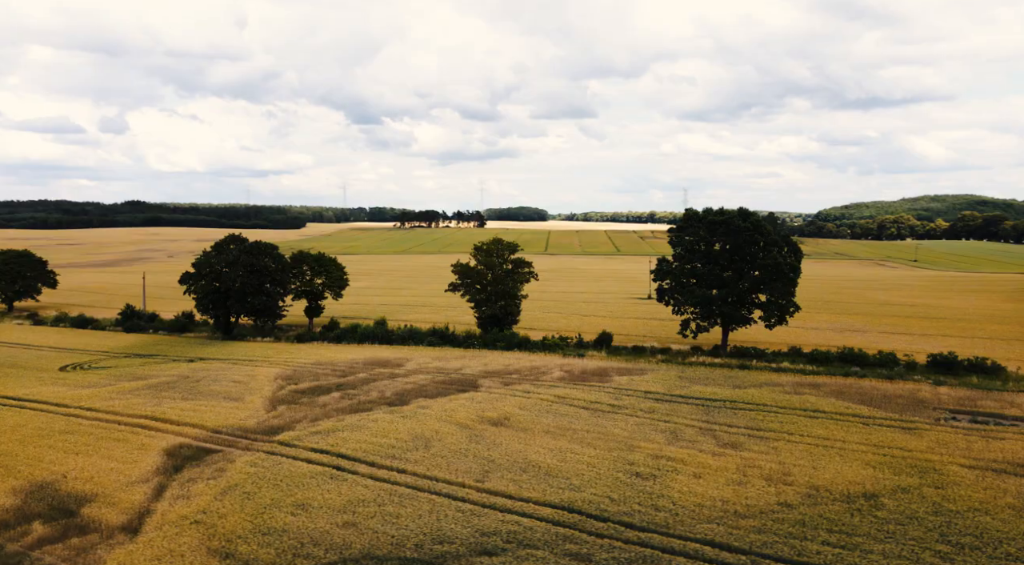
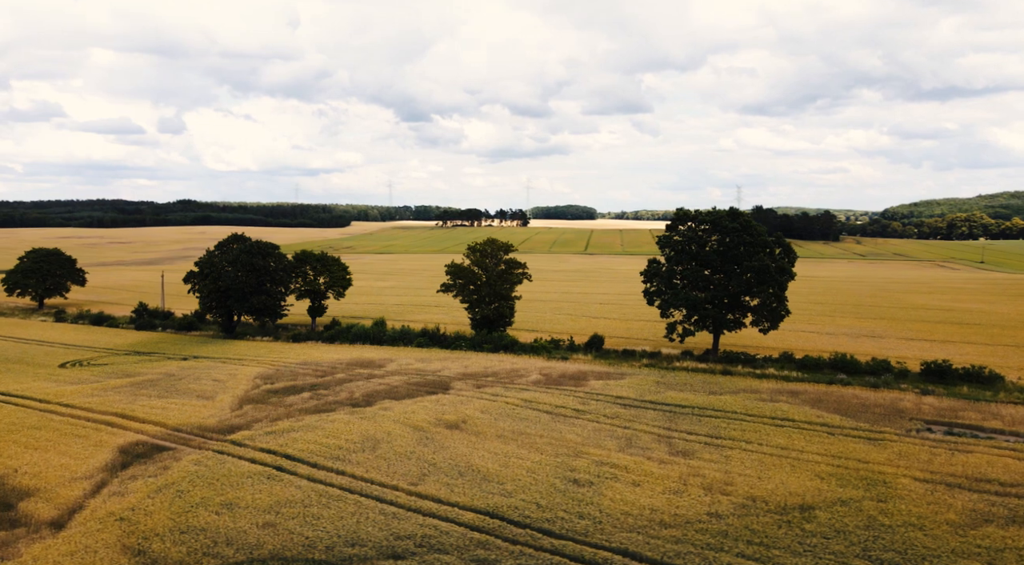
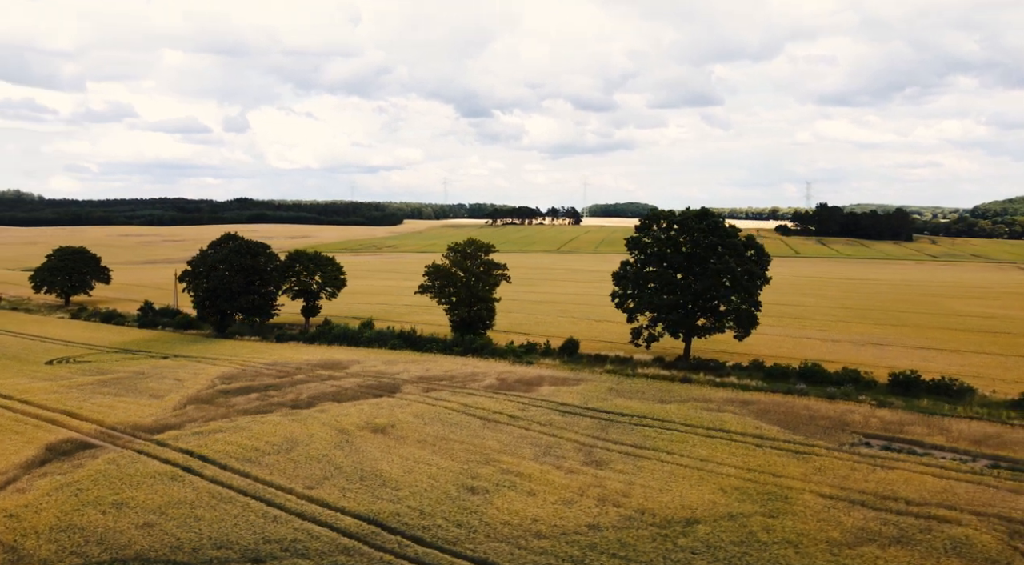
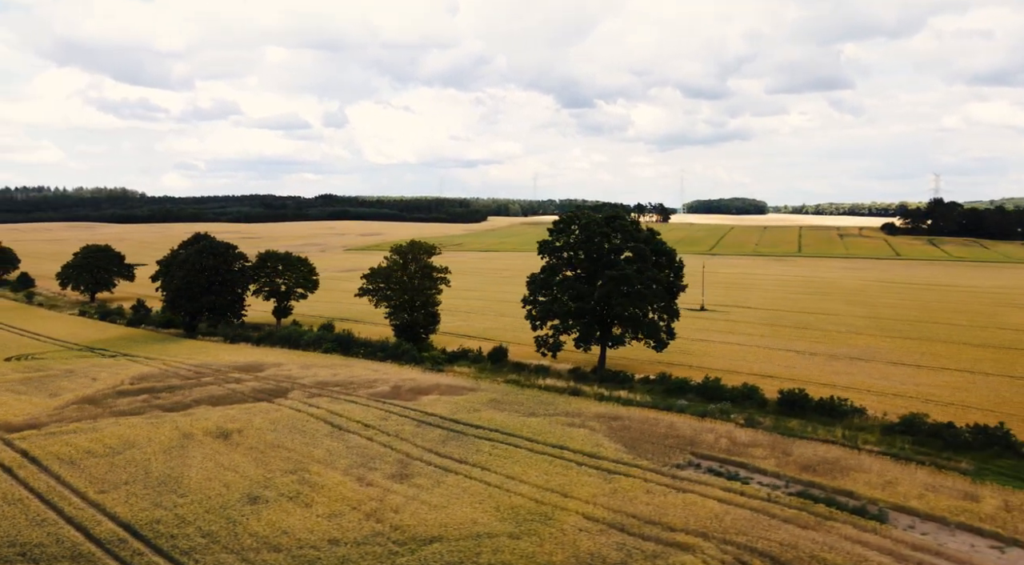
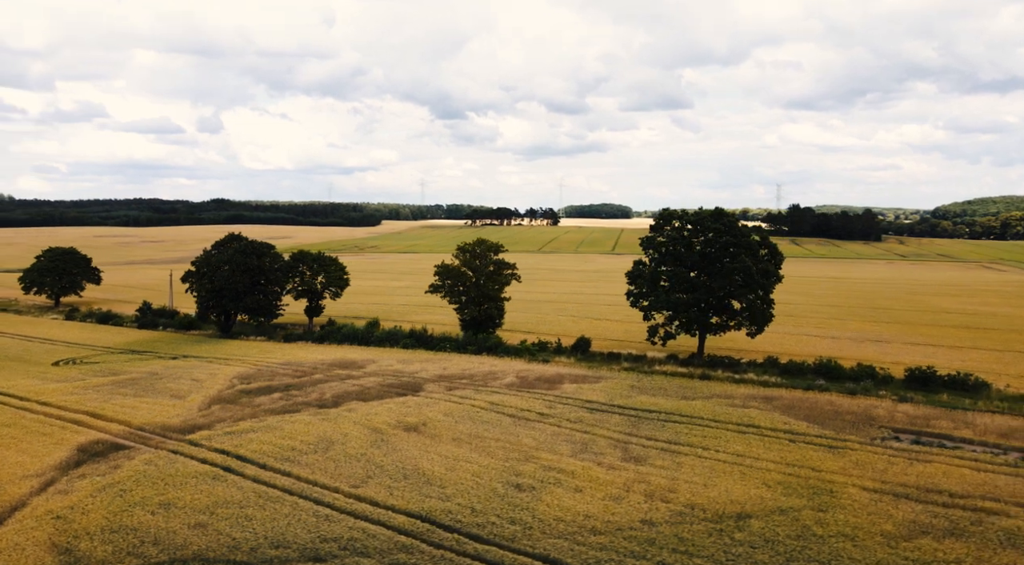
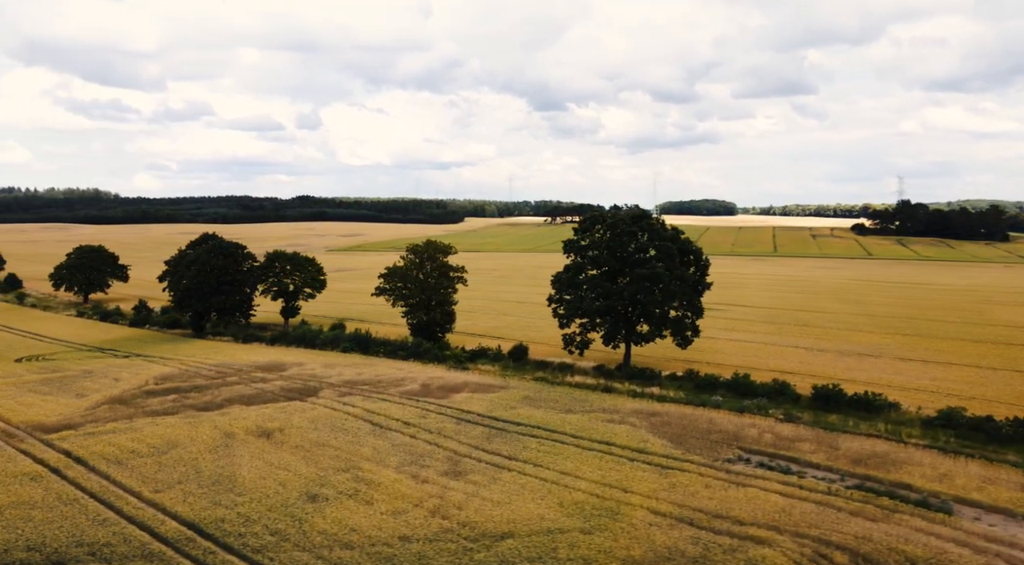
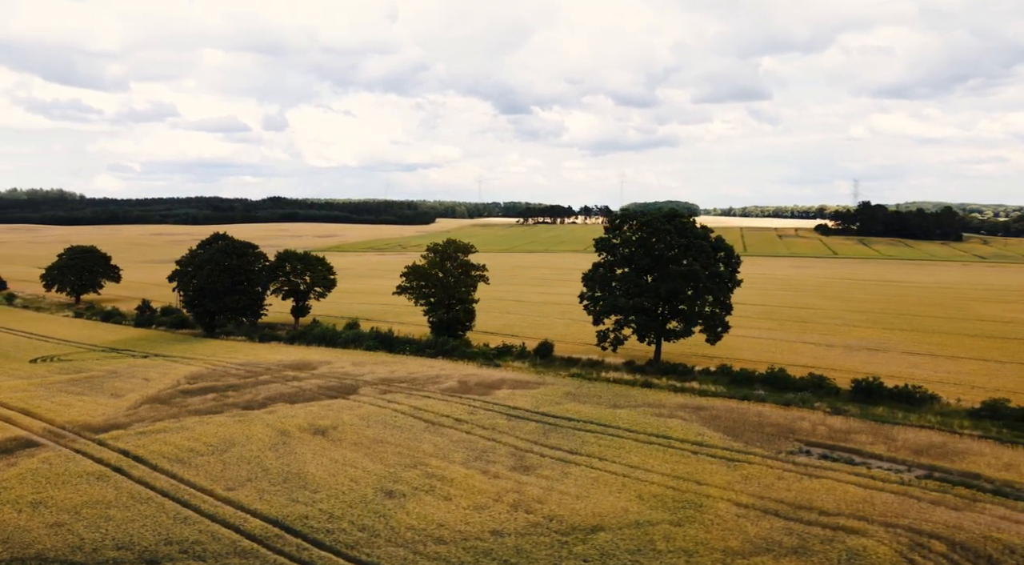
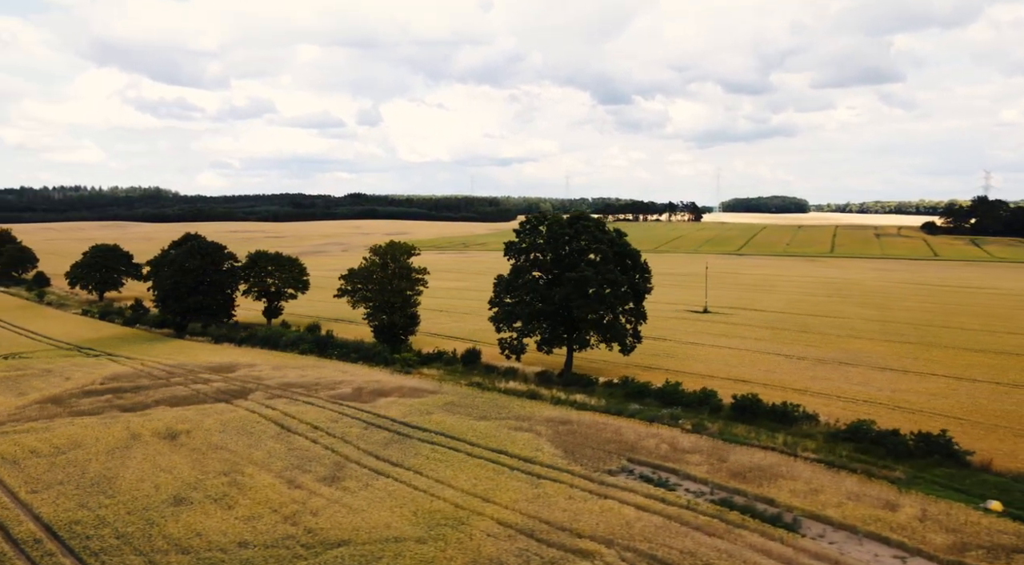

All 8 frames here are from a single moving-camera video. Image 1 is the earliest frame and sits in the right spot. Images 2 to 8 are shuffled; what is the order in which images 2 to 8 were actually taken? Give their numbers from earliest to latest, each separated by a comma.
2, 5, 3, 7, 6, 4, 8
